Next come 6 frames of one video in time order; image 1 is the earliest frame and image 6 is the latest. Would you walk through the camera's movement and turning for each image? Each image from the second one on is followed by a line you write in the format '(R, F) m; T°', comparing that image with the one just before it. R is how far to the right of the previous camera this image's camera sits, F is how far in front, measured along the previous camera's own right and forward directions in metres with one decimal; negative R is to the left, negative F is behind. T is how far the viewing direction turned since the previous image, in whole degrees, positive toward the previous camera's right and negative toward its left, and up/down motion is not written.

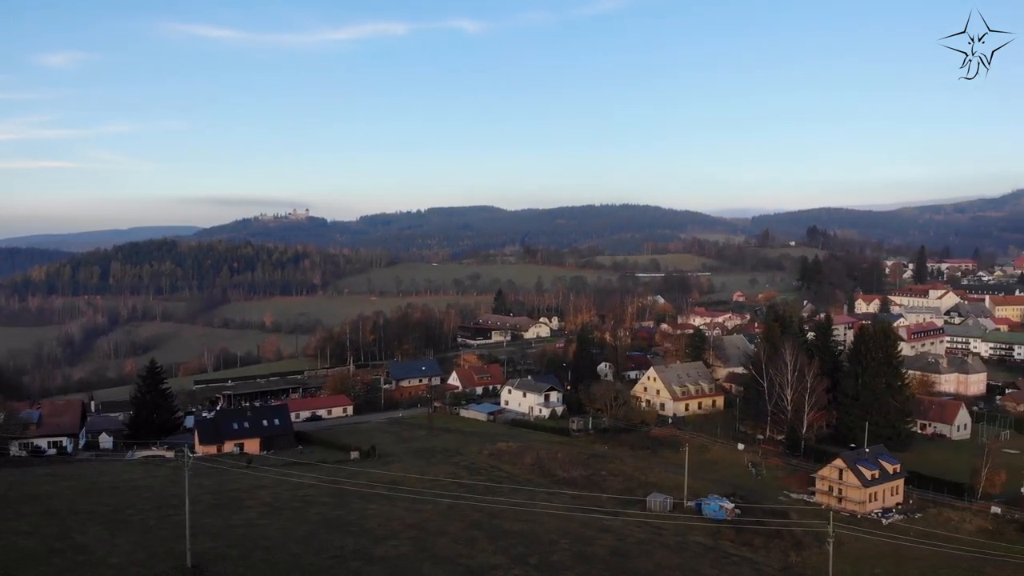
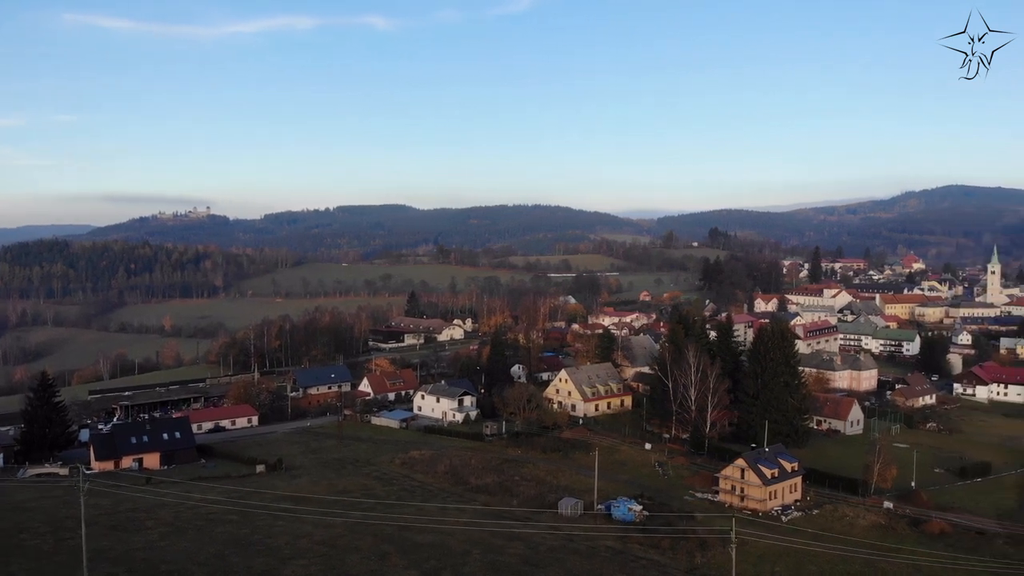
(+0.6, +0.8) m; +7°
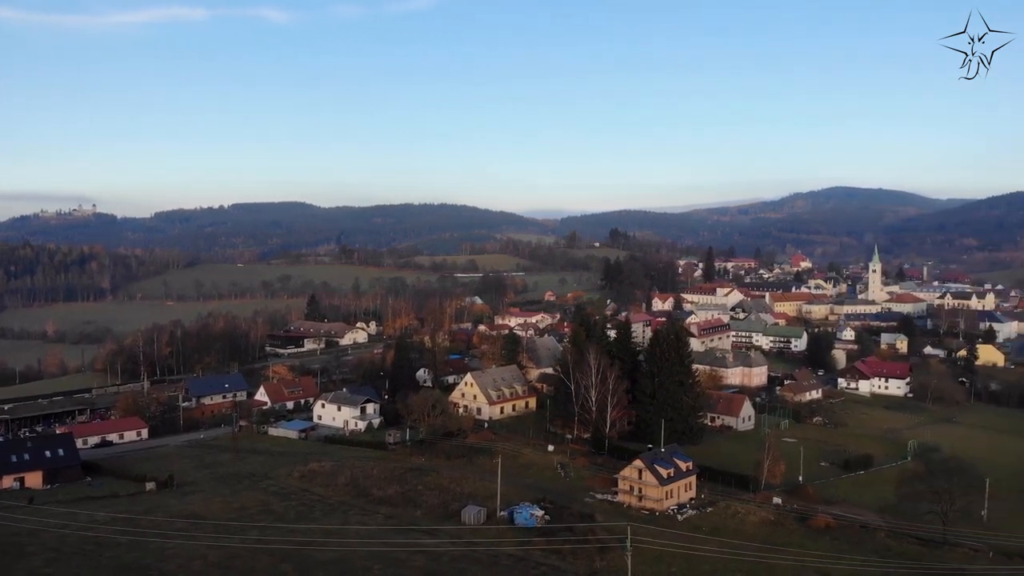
(+0.8, +0.7) m; +7°
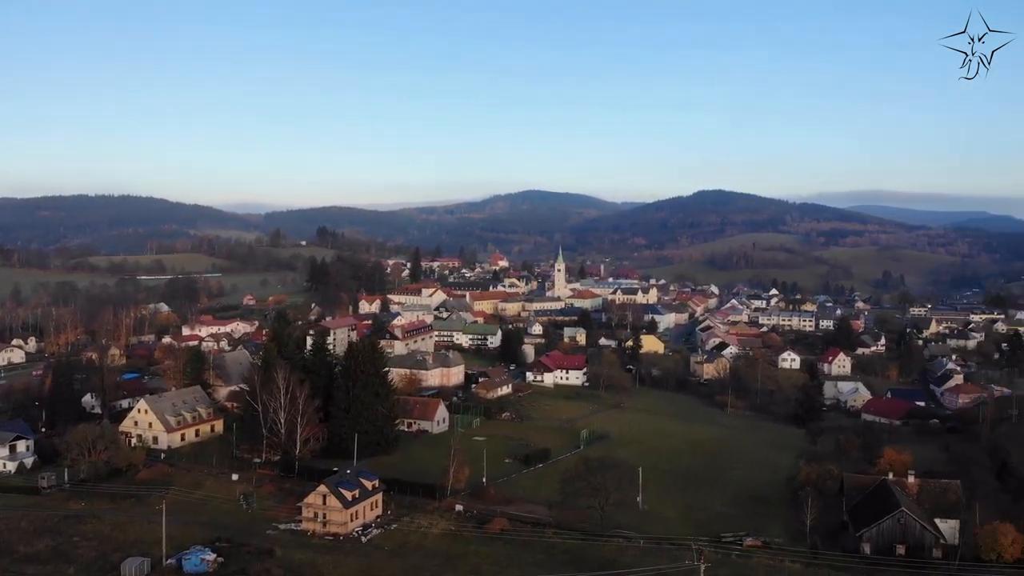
(+3.6, +1.1) m; +18°
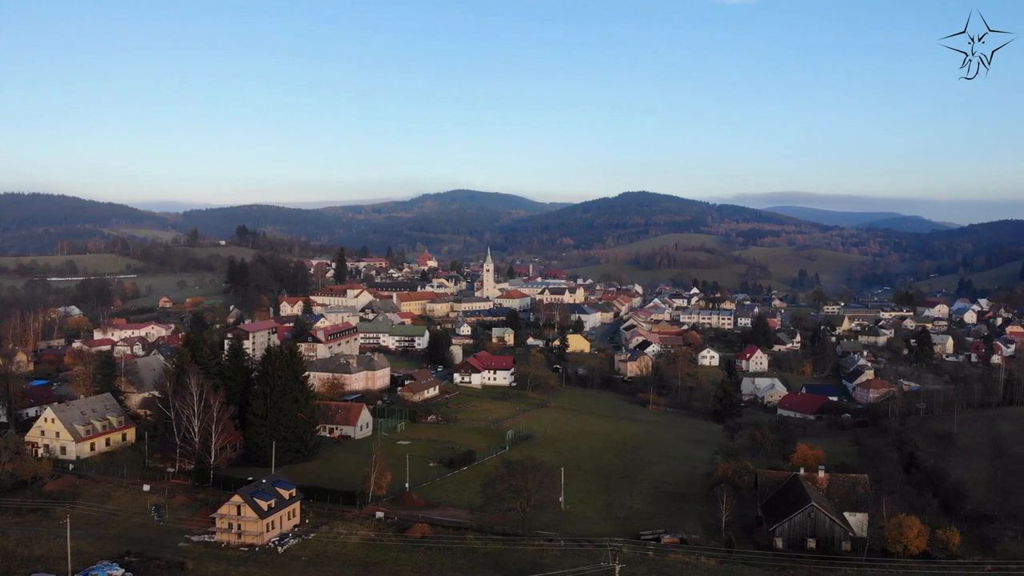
(+1.0, +0.1) m; +4°
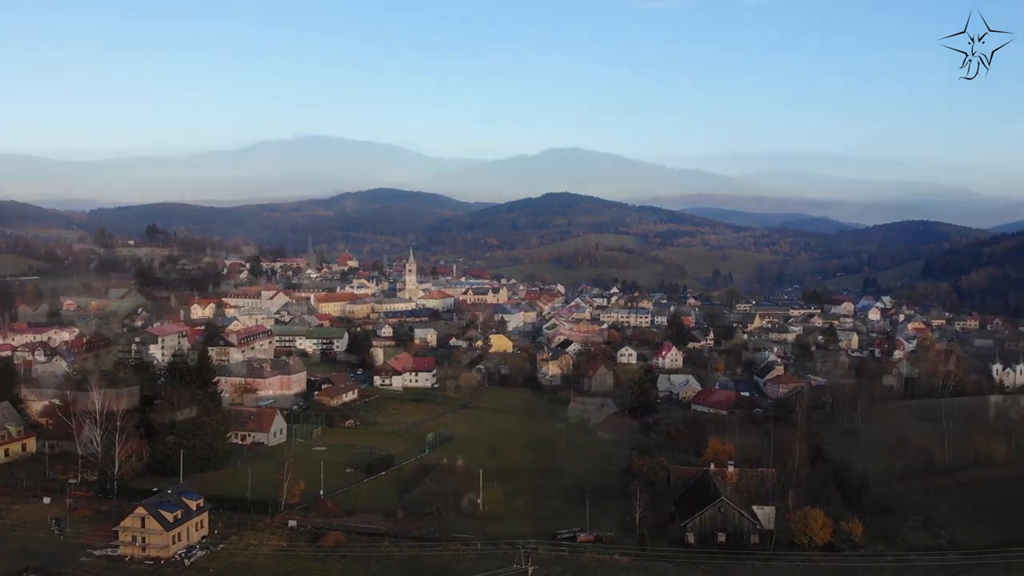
(+0.9, 0.0) m; +4°
